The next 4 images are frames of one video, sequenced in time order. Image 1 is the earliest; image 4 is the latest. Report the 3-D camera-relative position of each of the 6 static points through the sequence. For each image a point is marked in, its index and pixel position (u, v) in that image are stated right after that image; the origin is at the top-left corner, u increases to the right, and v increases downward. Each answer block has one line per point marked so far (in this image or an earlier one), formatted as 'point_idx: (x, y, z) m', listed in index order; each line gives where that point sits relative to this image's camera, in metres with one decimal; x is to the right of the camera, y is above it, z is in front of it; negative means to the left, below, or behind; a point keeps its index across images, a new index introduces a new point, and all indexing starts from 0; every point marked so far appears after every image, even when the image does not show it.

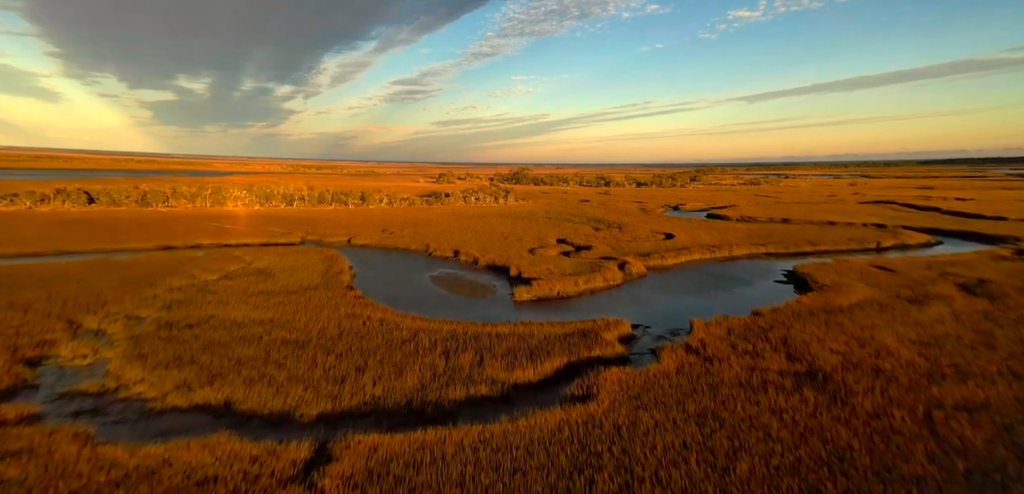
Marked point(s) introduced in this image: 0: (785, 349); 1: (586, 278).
0: (+6.6, -2.5, +11.2) m
1: (+3.1, -1.4, +19.5) m
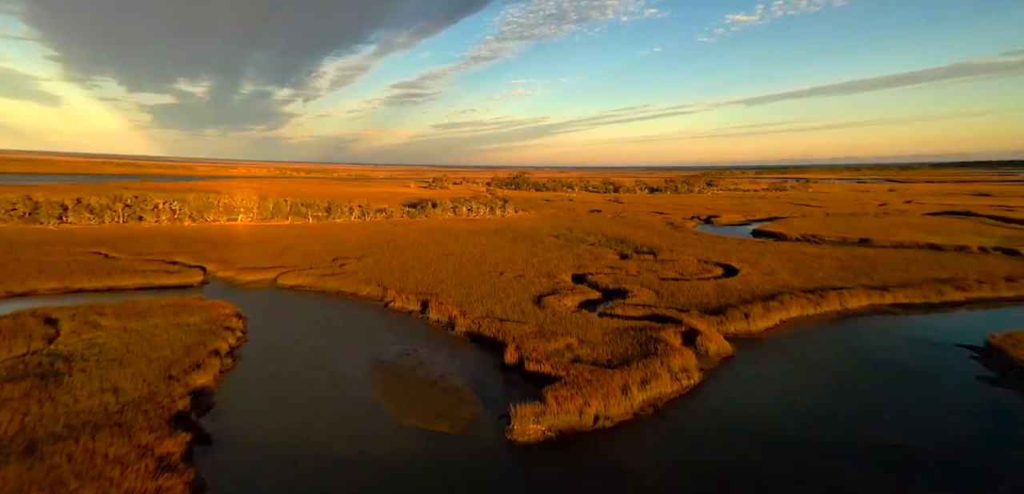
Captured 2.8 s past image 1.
0: (+6.5, -4.1, +2.5) m
1: (+3.0, -3.0, +10.8) m
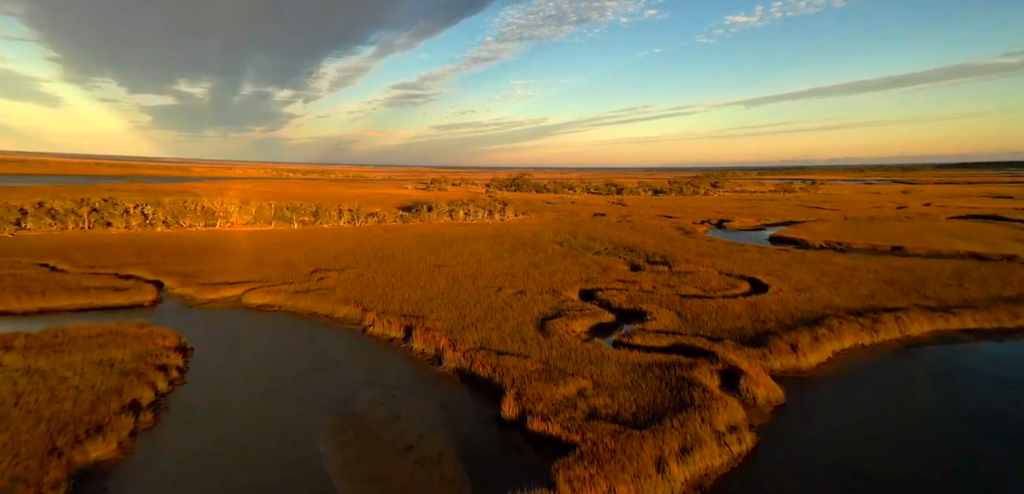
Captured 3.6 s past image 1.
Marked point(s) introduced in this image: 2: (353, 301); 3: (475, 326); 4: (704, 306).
0: (+6.5, -4.5, 0.0) m
1: (+3.0, -3.5, +8.3) m
2: (-5.8, -2.0, +17.0) m
3: (-1.1, -2.5, +14.5) m
4: (+6.9, -2.1, +16.5) m
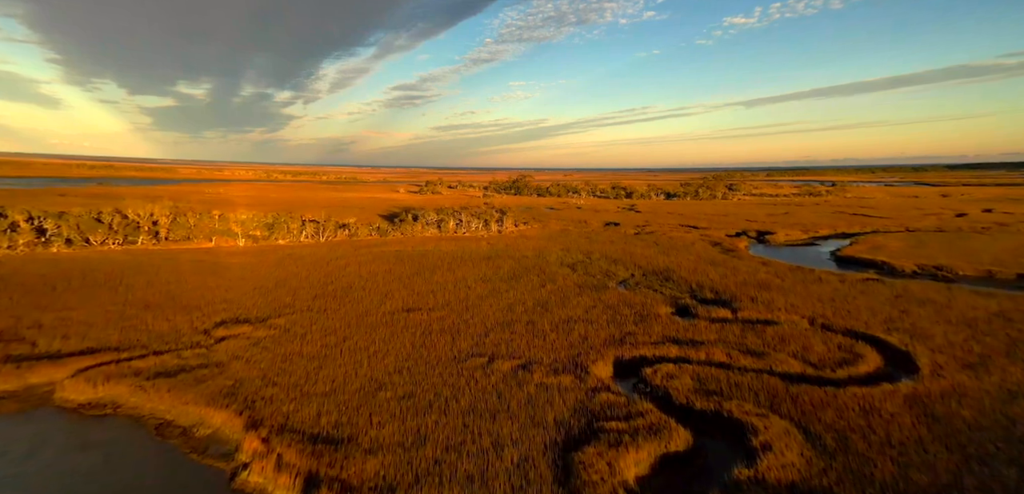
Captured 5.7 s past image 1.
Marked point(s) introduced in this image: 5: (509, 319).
0: (+6.5, -5.8, -6.9) m
1: (+2.9, -4.7, +1.4) m
2: (-5.9, -3.3, +10.1) m
3: (-1.2, -3.7, +7.6) m
4: (+6.8, -3.3, +9.7) m
5: (-0.1, -2.3, +16.0) m
